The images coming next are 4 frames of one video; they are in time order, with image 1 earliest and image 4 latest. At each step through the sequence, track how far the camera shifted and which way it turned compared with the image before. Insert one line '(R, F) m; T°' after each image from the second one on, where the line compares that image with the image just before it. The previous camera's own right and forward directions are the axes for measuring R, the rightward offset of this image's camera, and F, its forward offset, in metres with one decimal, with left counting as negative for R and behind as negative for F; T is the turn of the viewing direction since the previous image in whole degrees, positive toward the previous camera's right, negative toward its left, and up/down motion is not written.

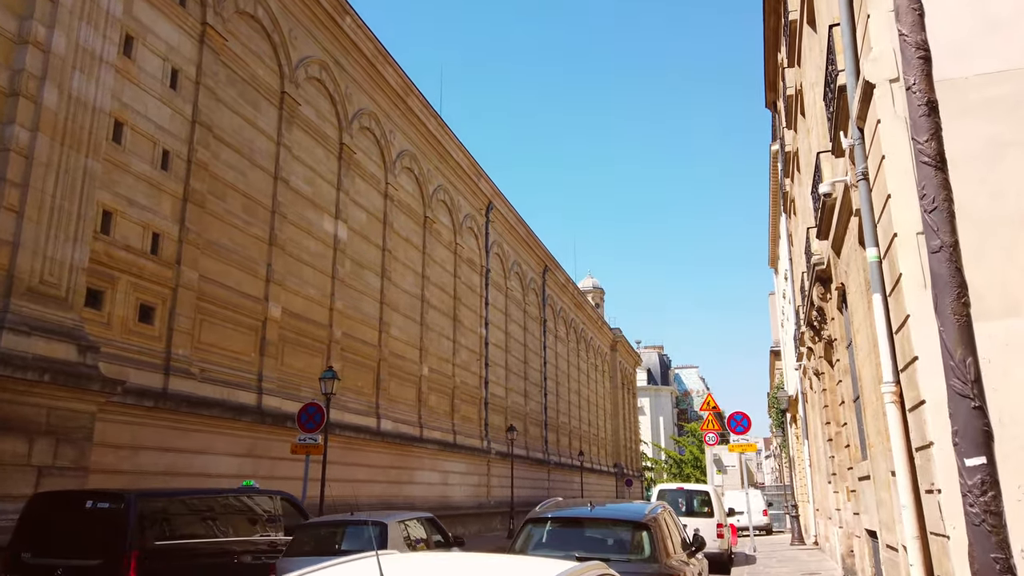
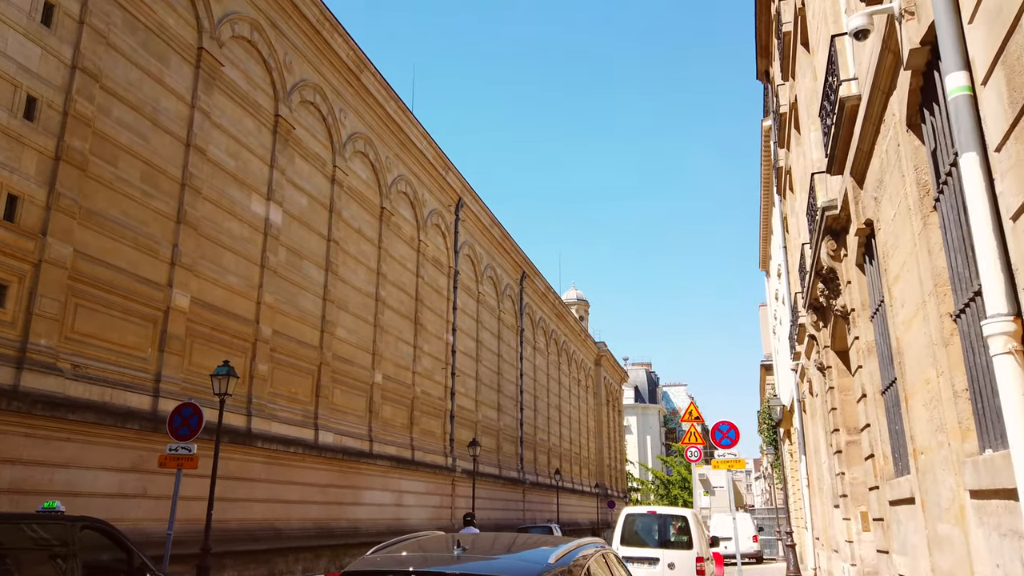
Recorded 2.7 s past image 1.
(+0.8, +2.5) m; +1°
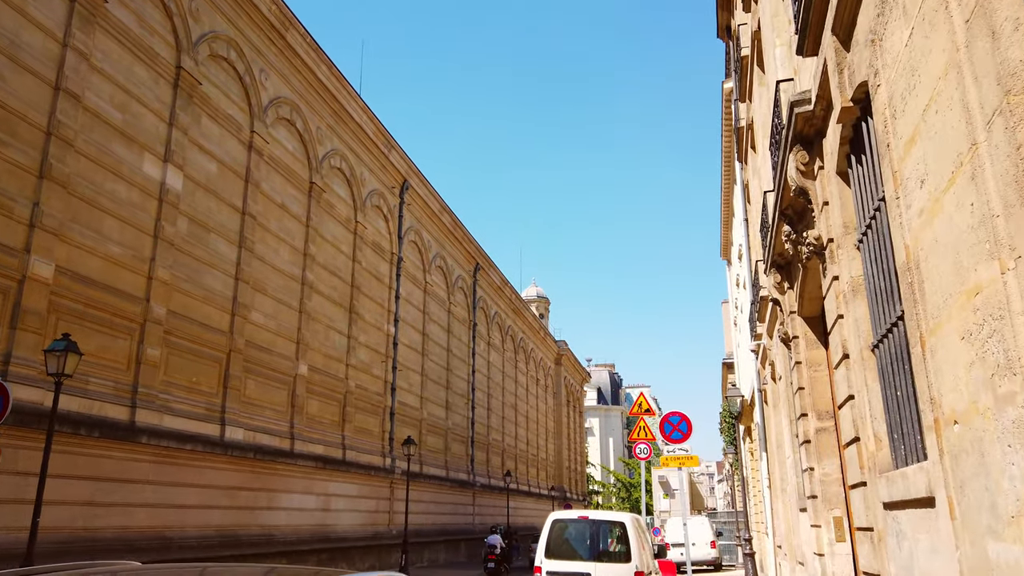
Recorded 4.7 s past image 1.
(+0.7, +1.9) m; +2°
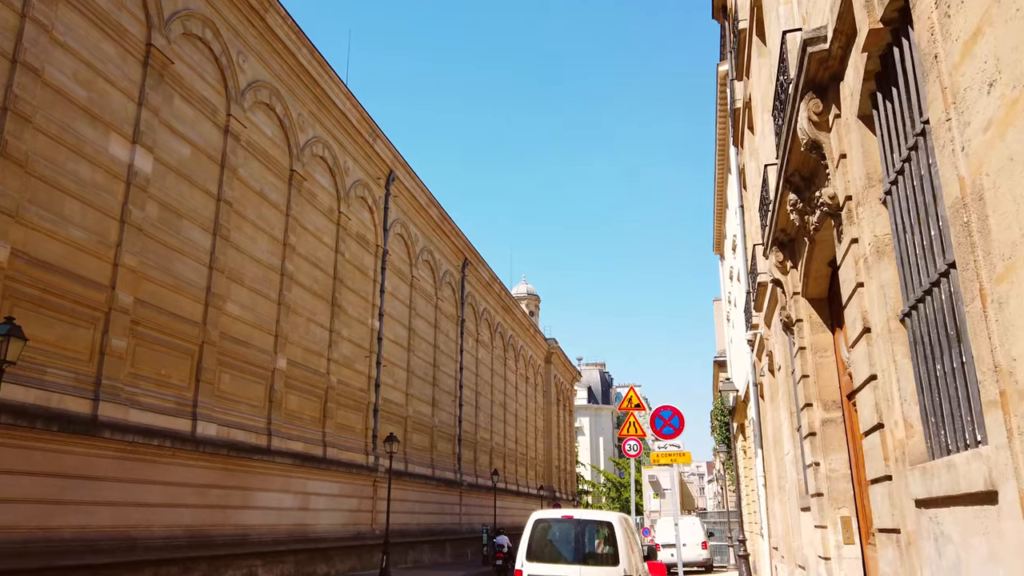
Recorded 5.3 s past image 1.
(+0.1, +0.7) m; +1°
